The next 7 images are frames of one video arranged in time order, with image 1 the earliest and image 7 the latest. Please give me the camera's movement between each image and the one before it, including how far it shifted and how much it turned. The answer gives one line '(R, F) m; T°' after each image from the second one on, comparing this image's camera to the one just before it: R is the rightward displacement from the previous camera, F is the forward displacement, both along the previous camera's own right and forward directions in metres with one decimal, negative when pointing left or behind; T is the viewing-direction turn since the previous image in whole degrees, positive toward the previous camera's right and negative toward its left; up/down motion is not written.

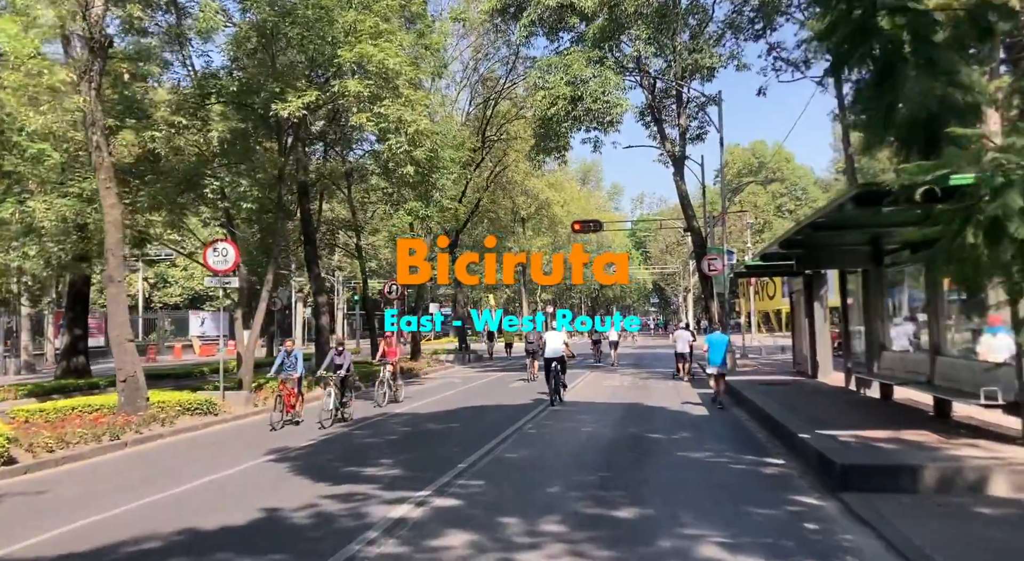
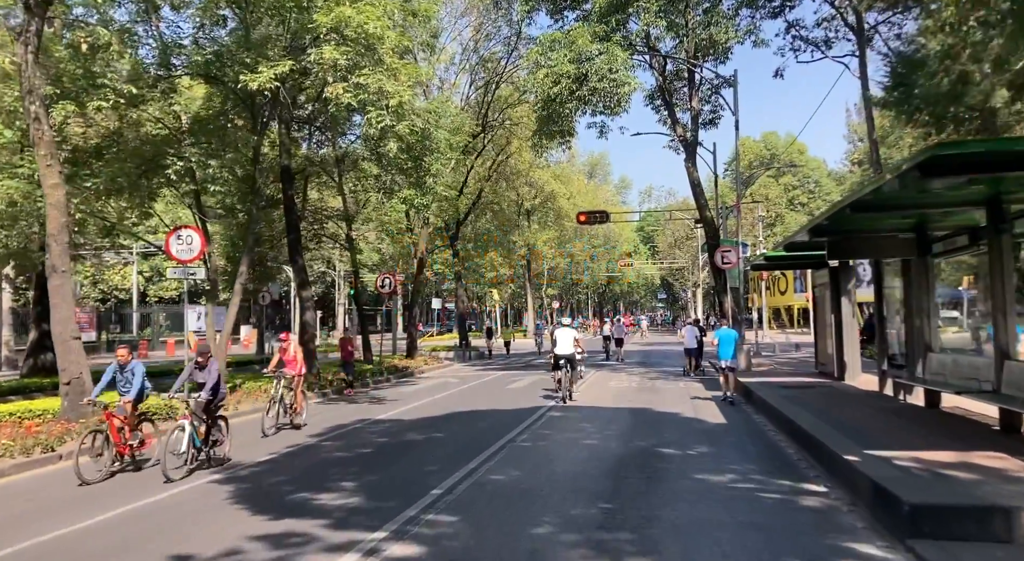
(+0.2, +1.4) m; -1°
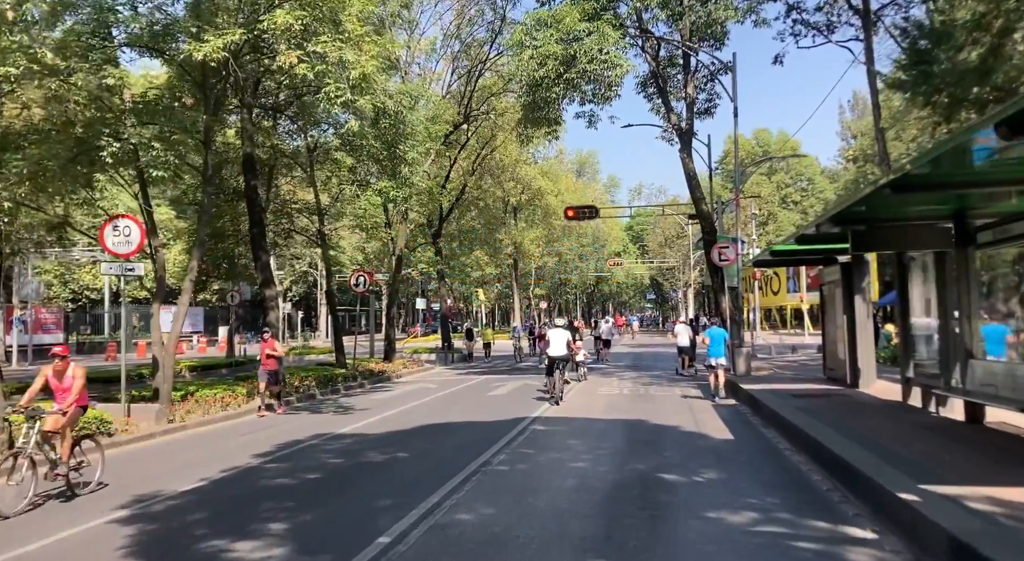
(+0.2, +1.4) m; +1°
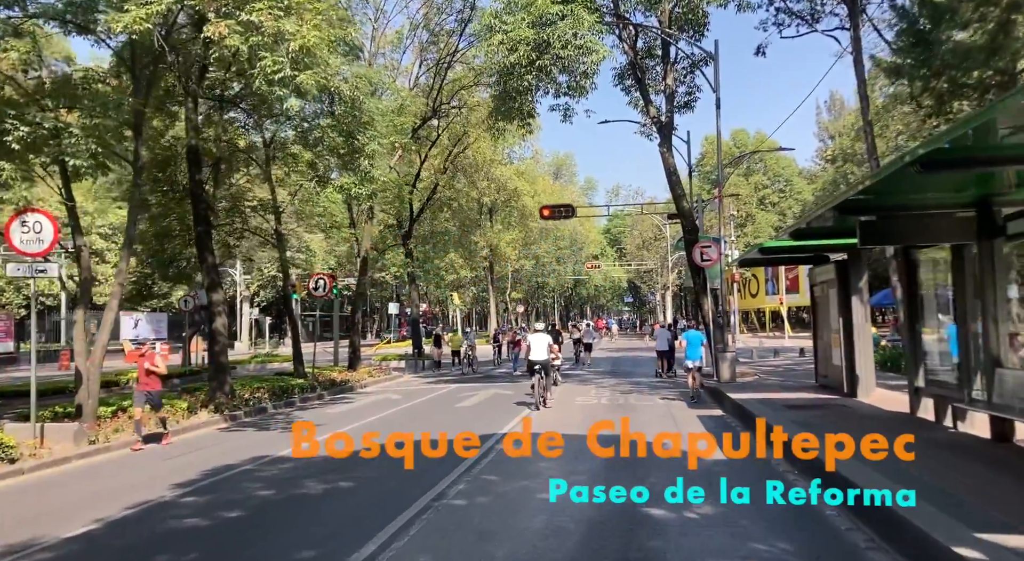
(+0.2, +1.3) m; +2°
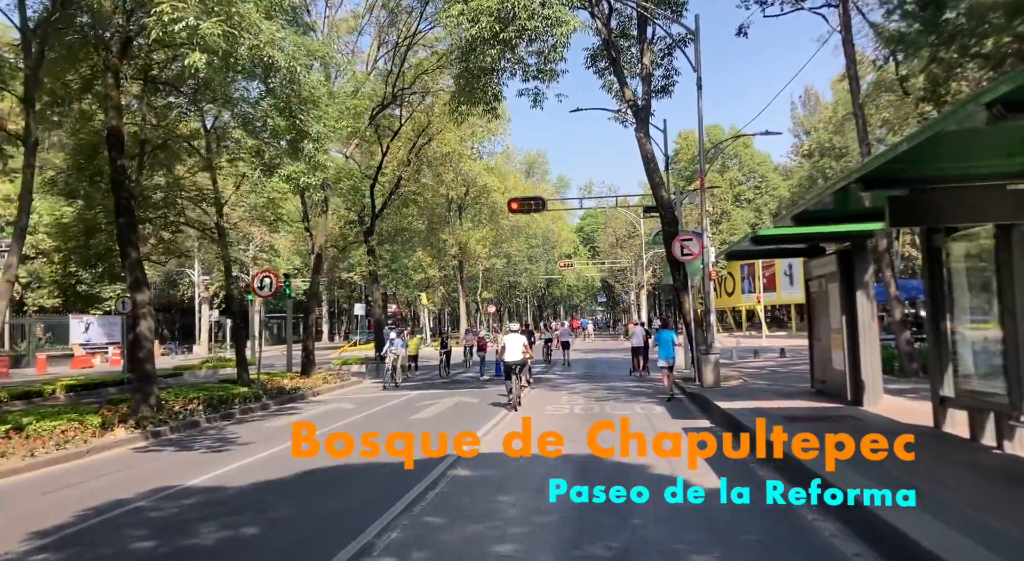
(+0.2, +1.6) m; +2°
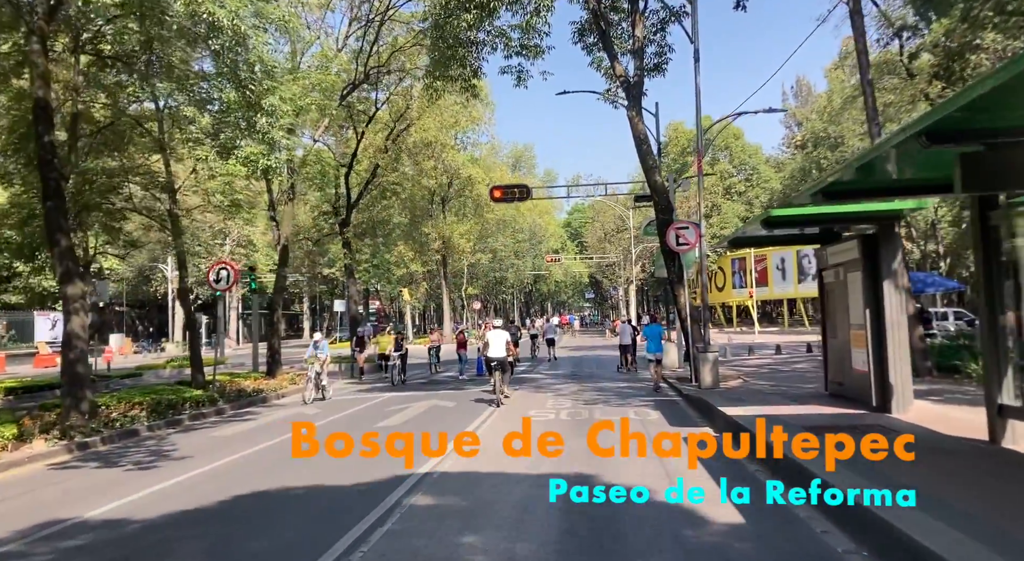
(+0.2, +1.5) m; +1°
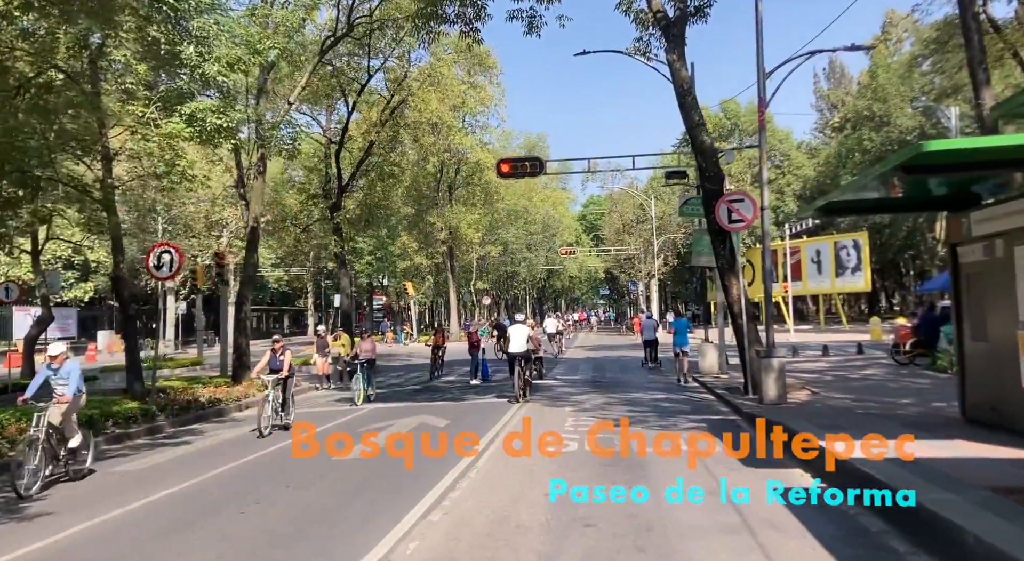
(+0.1, +3.2) m; -1°
